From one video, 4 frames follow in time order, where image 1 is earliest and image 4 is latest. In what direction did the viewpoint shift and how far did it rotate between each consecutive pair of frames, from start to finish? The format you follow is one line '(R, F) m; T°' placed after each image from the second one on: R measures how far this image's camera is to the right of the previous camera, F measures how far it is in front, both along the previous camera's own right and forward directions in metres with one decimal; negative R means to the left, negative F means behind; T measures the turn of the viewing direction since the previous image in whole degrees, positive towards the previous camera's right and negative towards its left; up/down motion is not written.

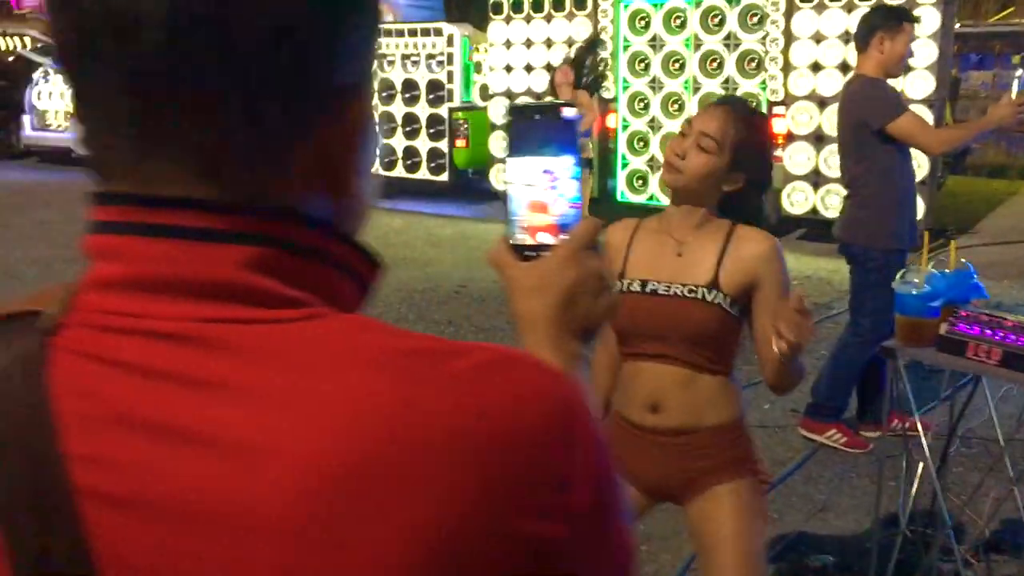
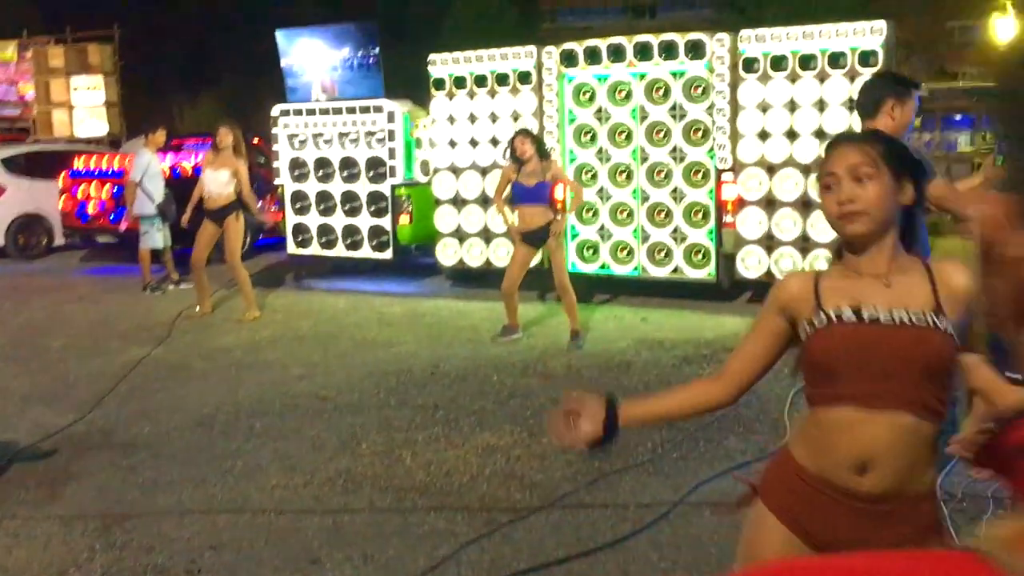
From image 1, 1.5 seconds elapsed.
(-0.6, +0.2) m; +6°
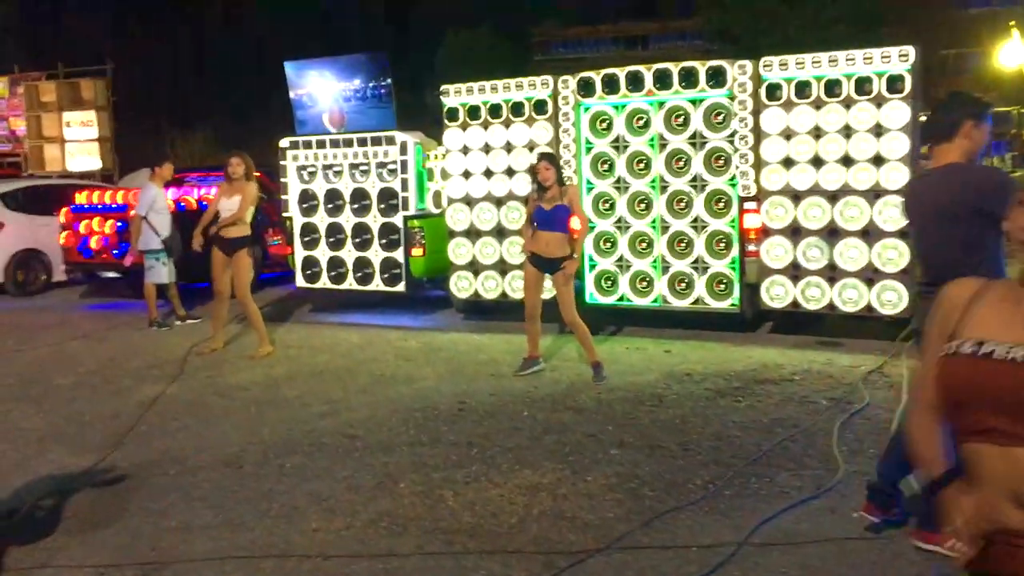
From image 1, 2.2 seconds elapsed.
(-0.3, +0.2) m; +1°
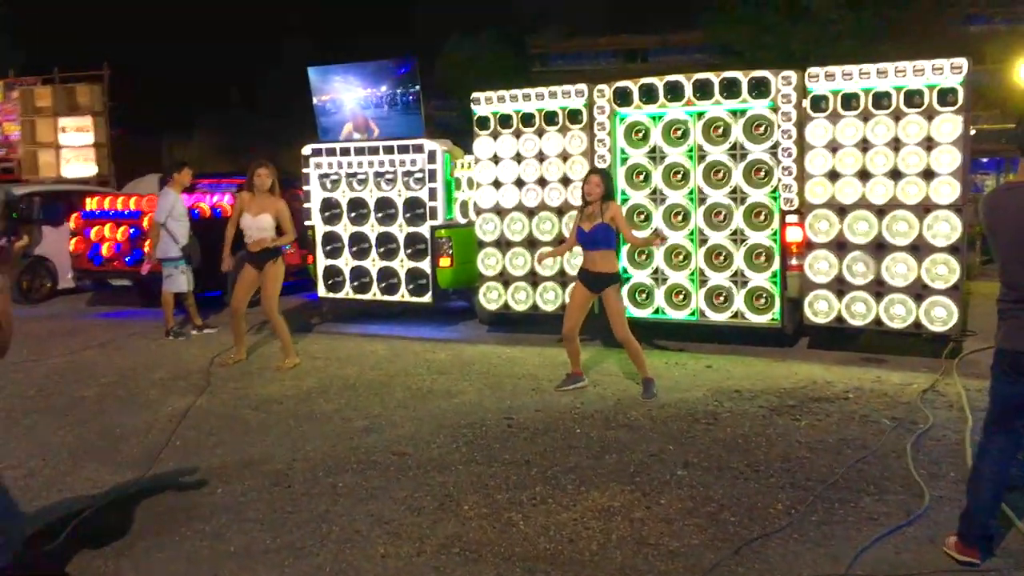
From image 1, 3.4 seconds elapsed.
(-0.4, +0.2) m; +1°
